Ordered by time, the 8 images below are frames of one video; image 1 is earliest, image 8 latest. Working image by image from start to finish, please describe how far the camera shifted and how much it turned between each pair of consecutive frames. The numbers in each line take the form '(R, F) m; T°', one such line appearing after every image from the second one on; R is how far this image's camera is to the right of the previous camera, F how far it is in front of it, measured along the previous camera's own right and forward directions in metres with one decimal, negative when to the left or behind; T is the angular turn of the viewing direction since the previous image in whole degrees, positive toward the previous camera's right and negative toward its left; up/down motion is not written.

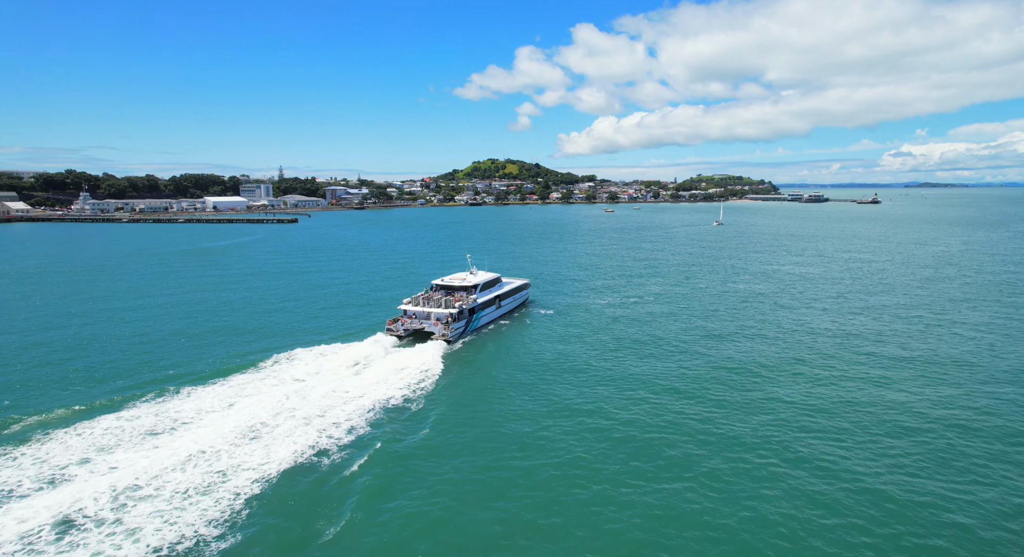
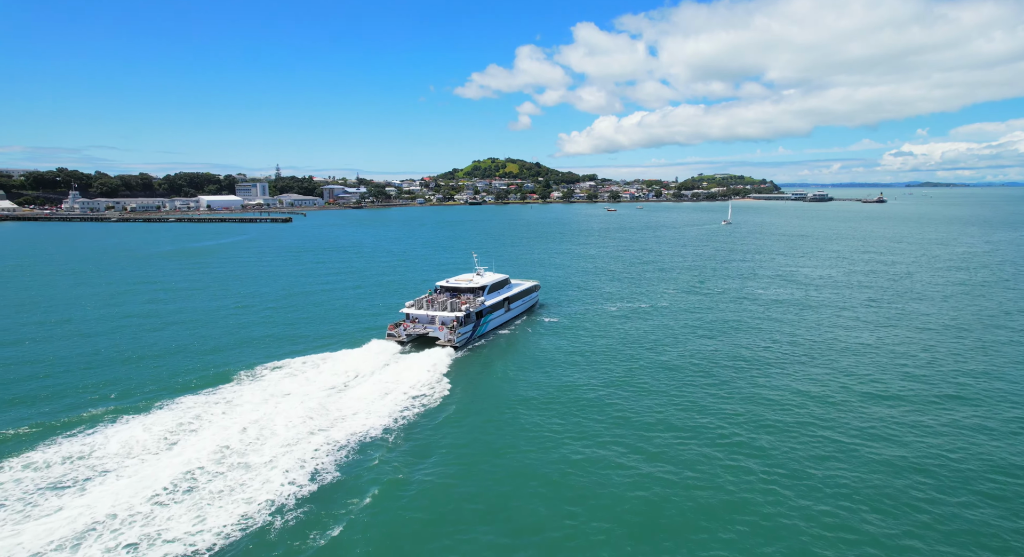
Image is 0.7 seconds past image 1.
(+0.1, +5.0) m; 0°
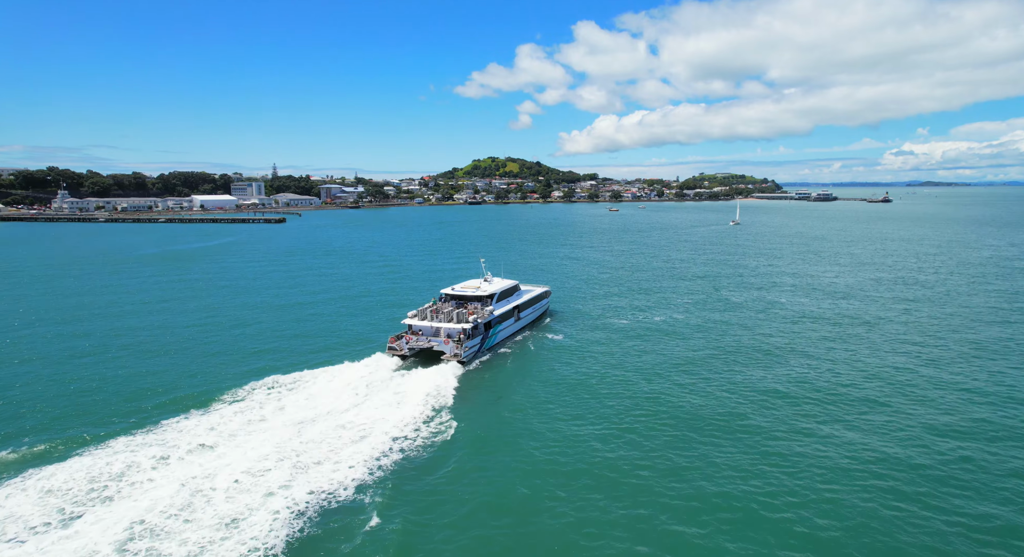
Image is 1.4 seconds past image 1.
(+0.1, +5.1) m; 0°
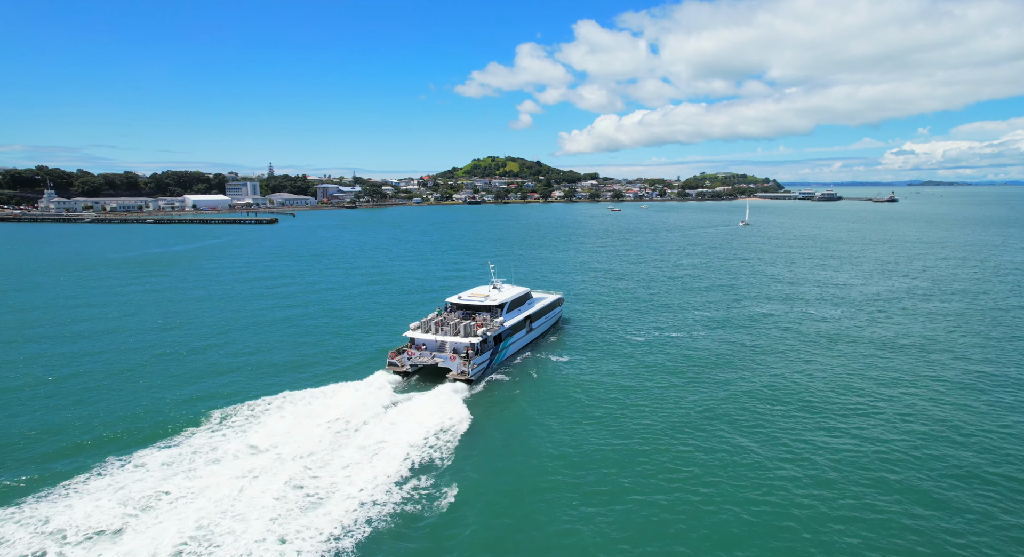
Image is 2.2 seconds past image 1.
(+0.1, +5.7) m; 0°
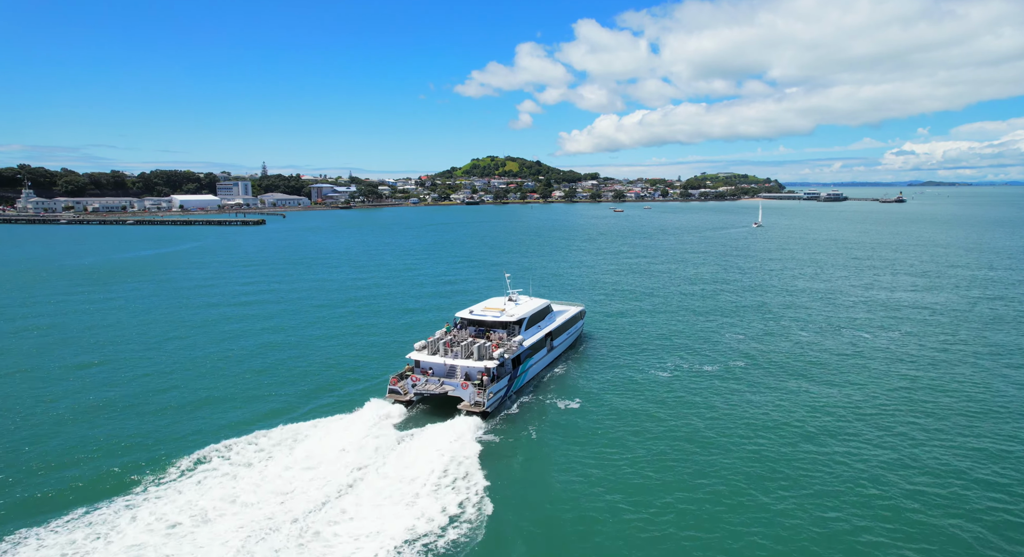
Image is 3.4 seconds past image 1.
(+0.3, +8.1) m; 0°
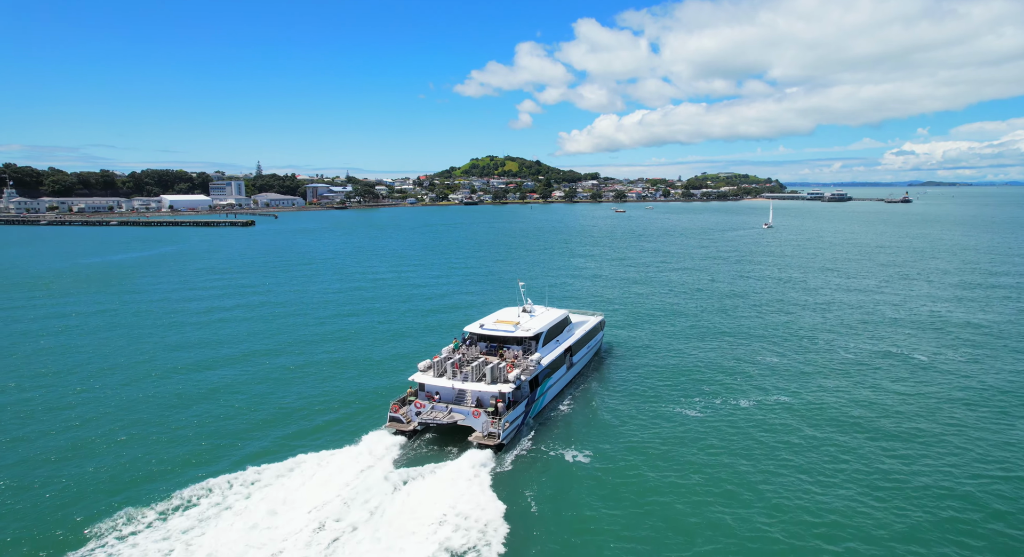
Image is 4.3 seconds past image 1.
(+0.2, +6.0) m; 0°
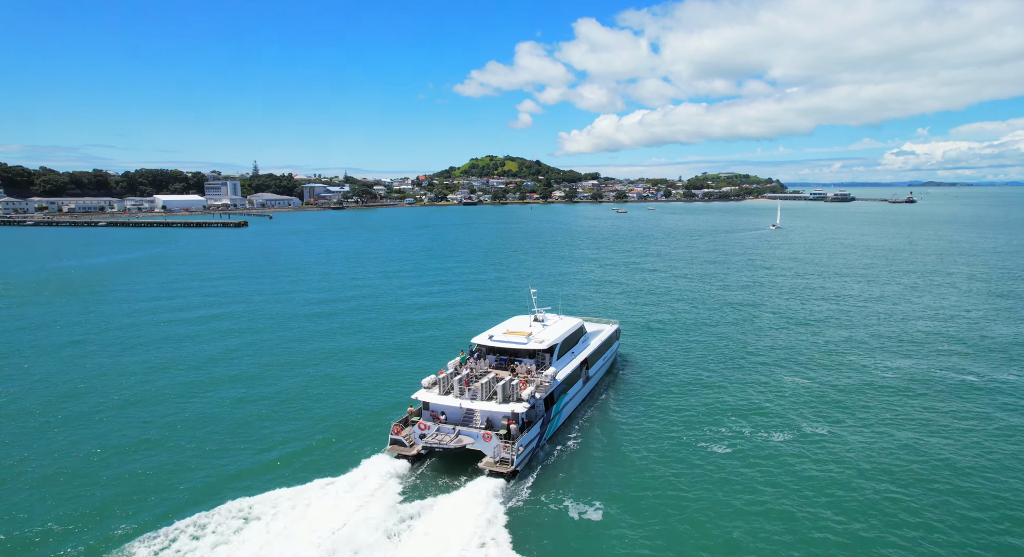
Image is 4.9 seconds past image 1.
(+0.1, +4.0) m; 0°
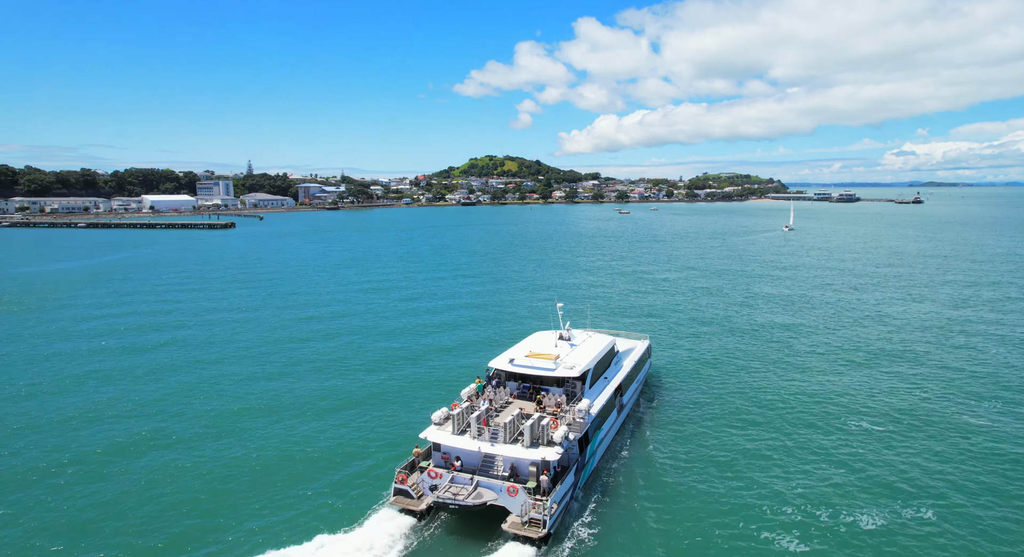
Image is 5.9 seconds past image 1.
(+0.2, +6.6) m; 0°
